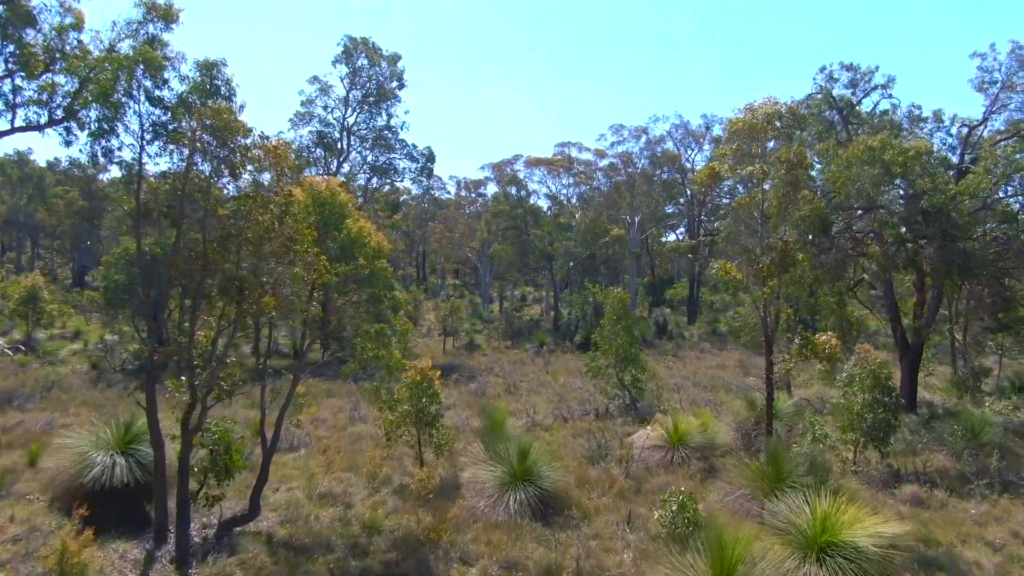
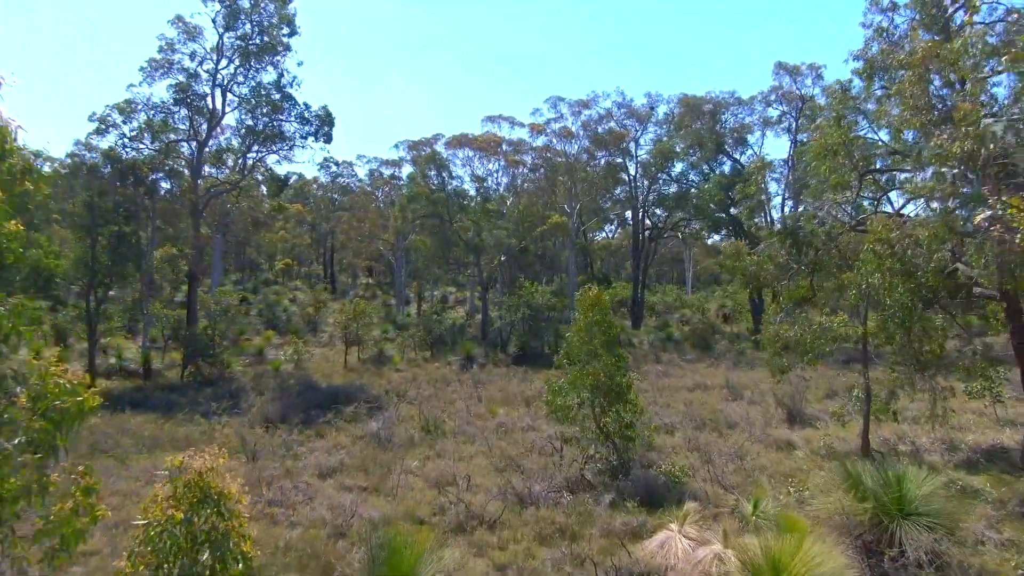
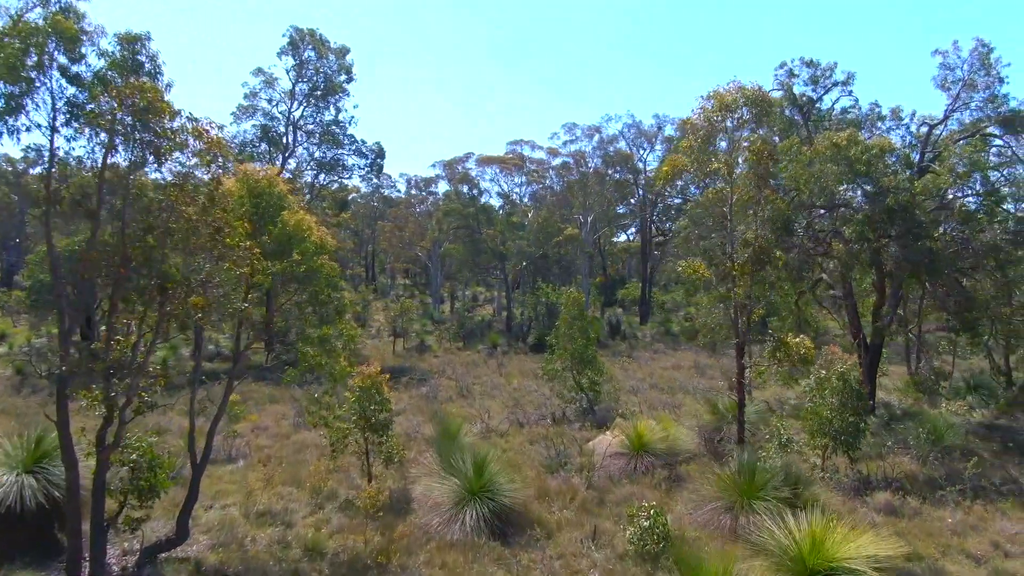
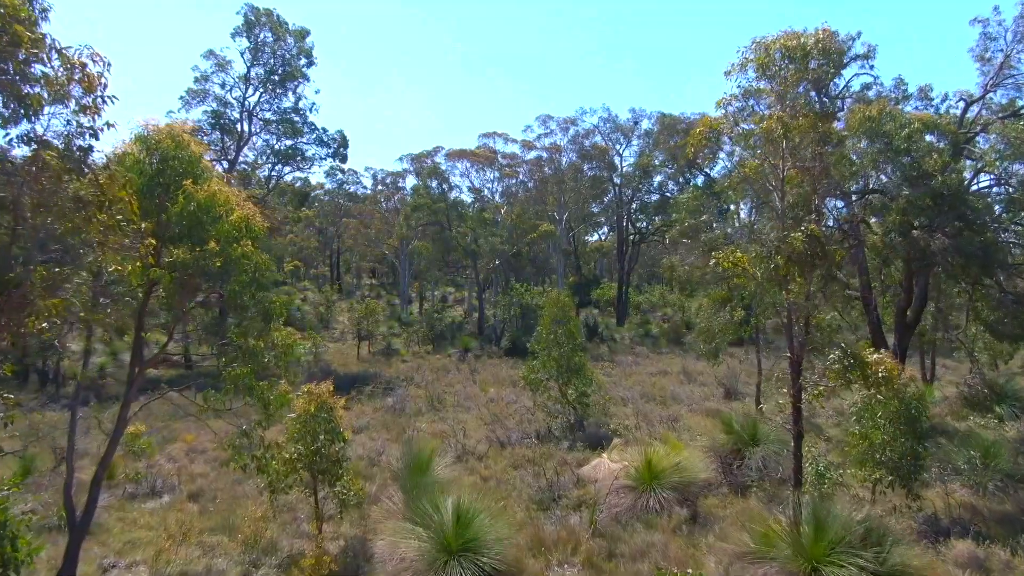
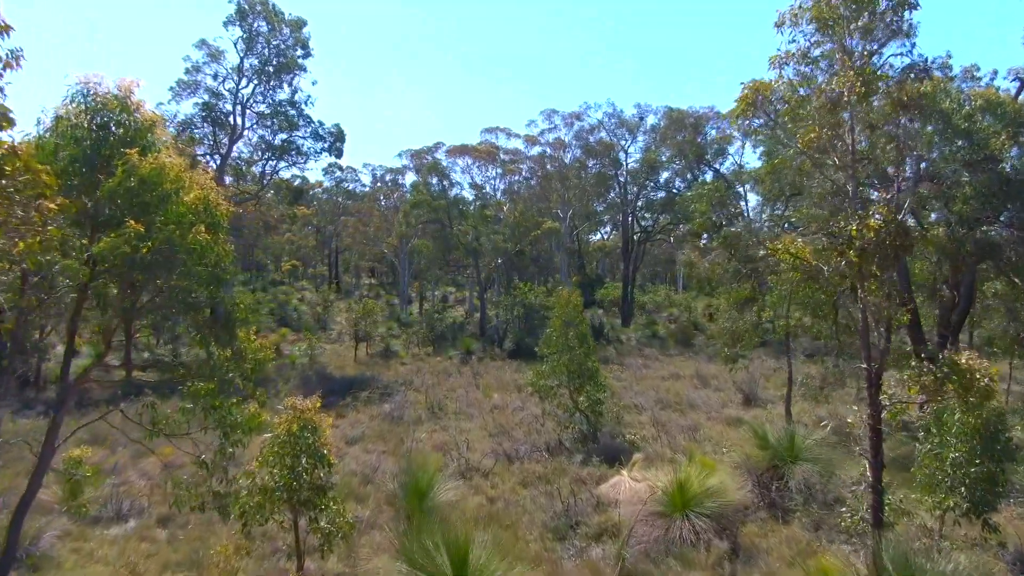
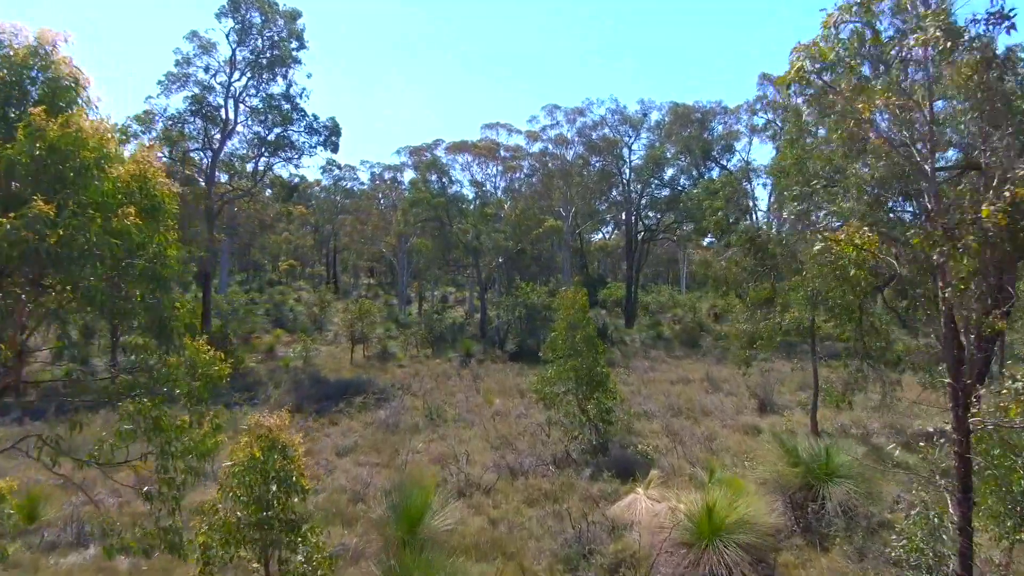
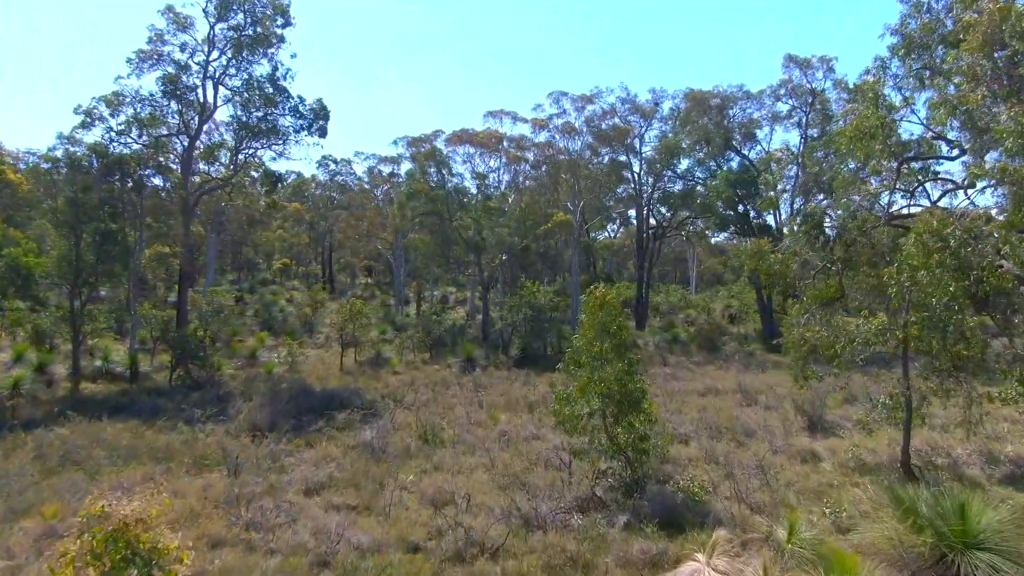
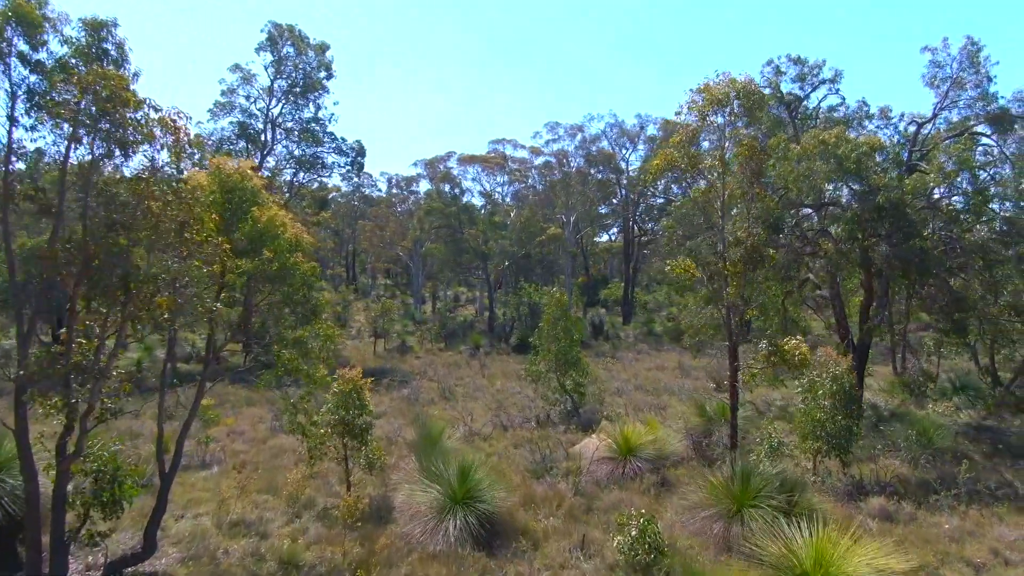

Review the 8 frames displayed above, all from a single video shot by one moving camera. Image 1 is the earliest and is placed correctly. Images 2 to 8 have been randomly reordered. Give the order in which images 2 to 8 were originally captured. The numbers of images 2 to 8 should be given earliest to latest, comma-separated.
3, 8, 4, 5, 6, 2, 7
